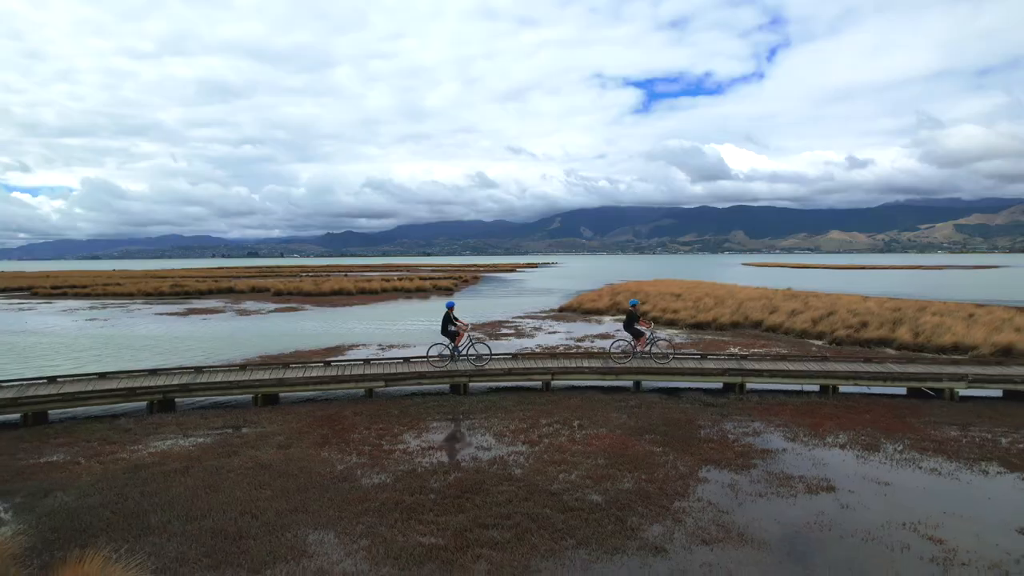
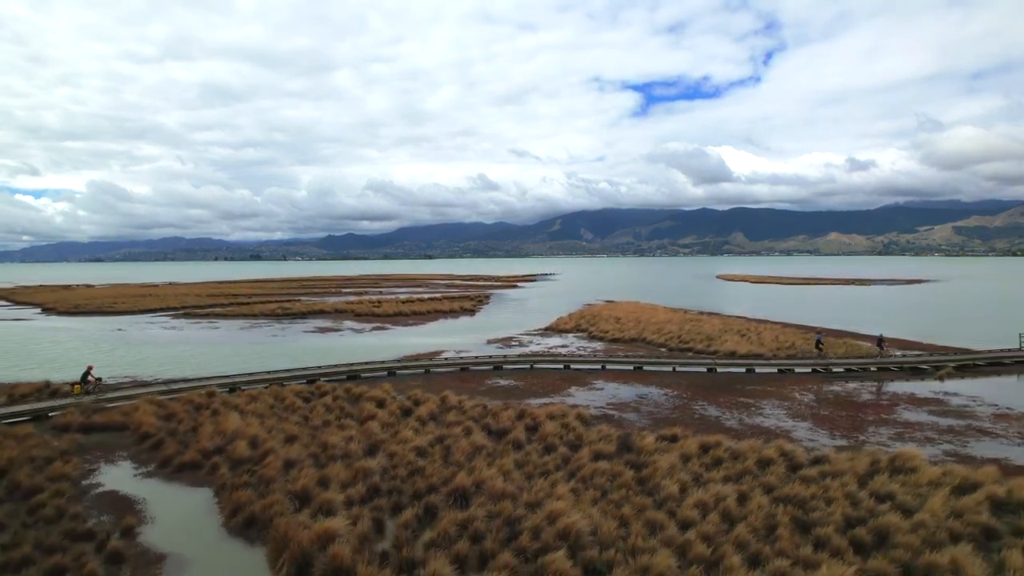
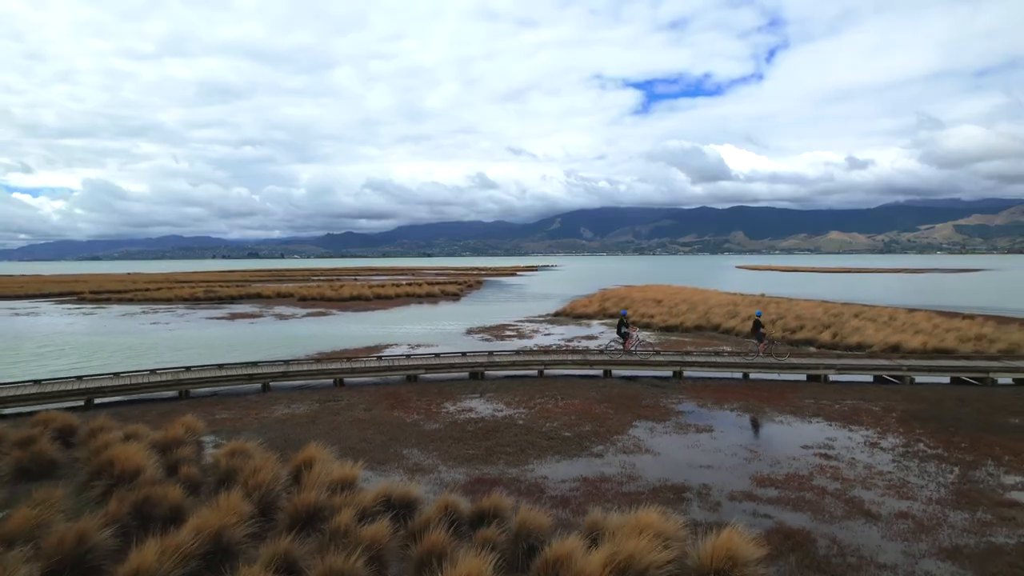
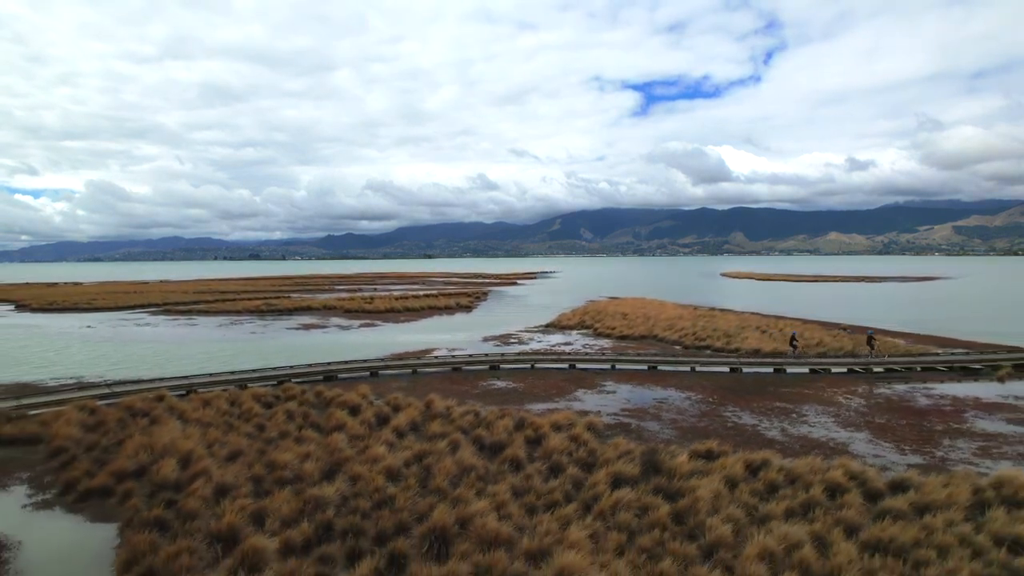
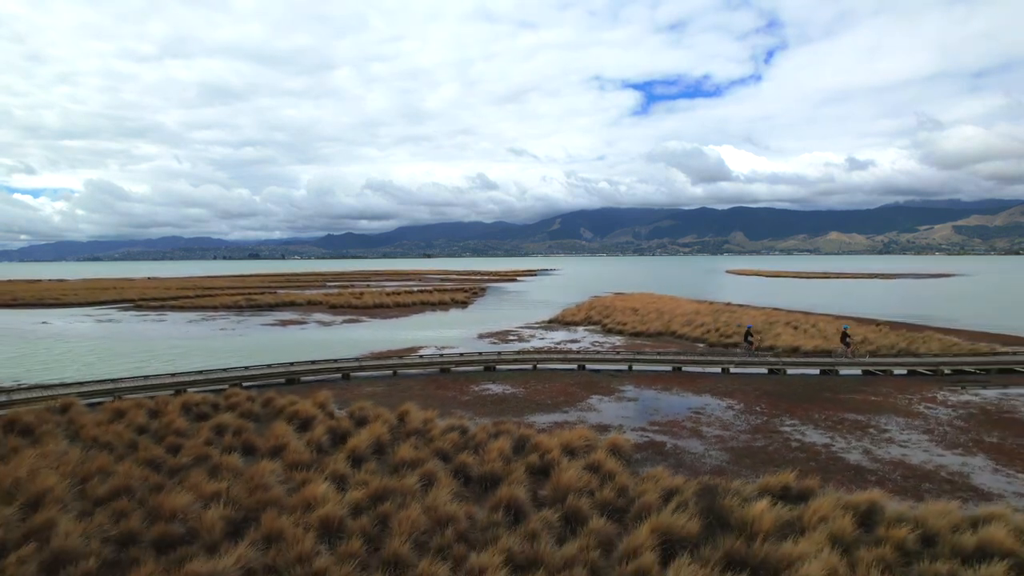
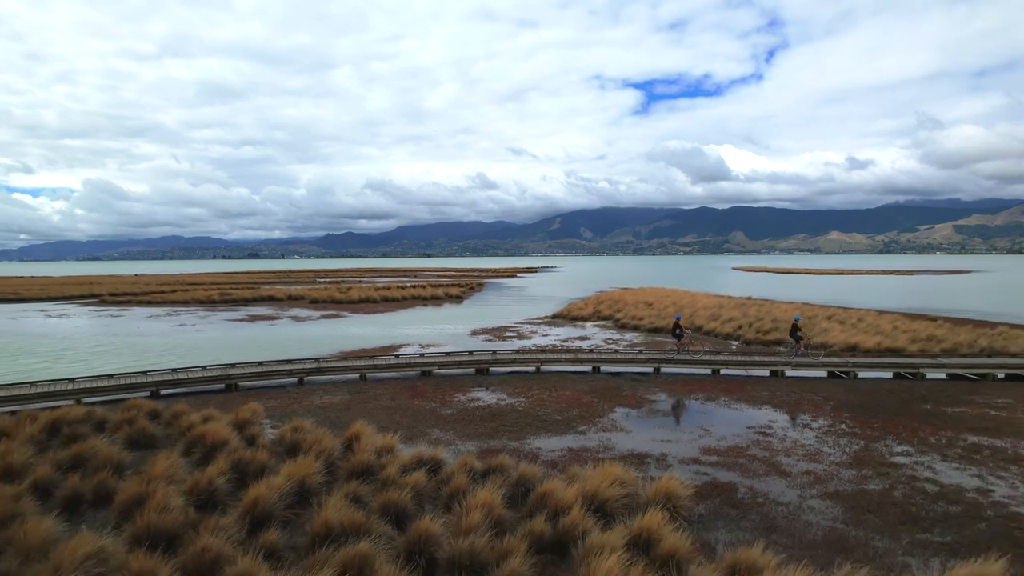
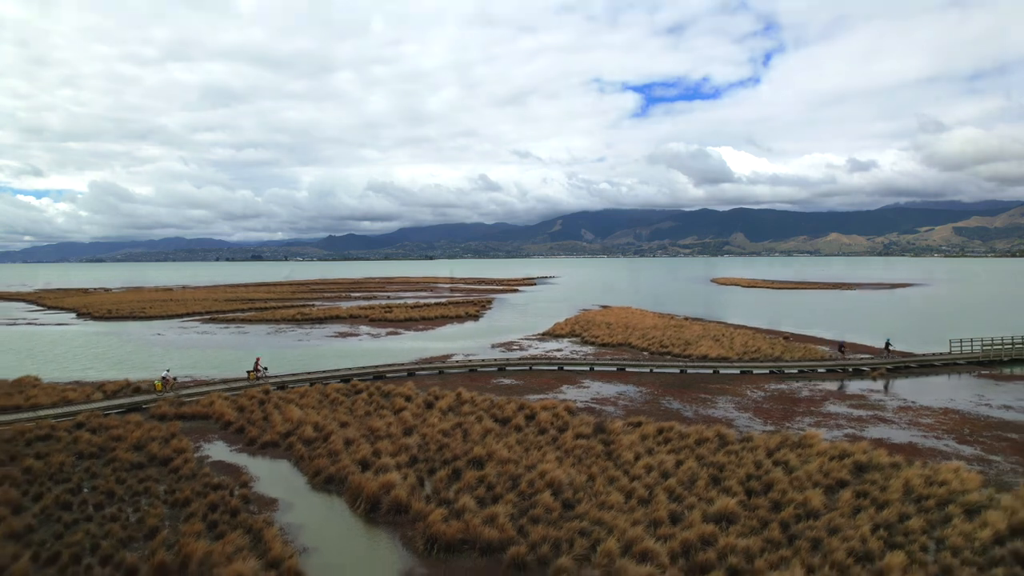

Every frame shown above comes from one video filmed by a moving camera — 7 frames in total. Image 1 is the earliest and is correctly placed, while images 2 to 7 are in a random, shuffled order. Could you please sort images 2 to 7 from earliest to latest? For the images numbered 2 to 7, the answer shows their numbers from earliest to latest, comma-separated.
3, 6, 5, 4, 2, 7
